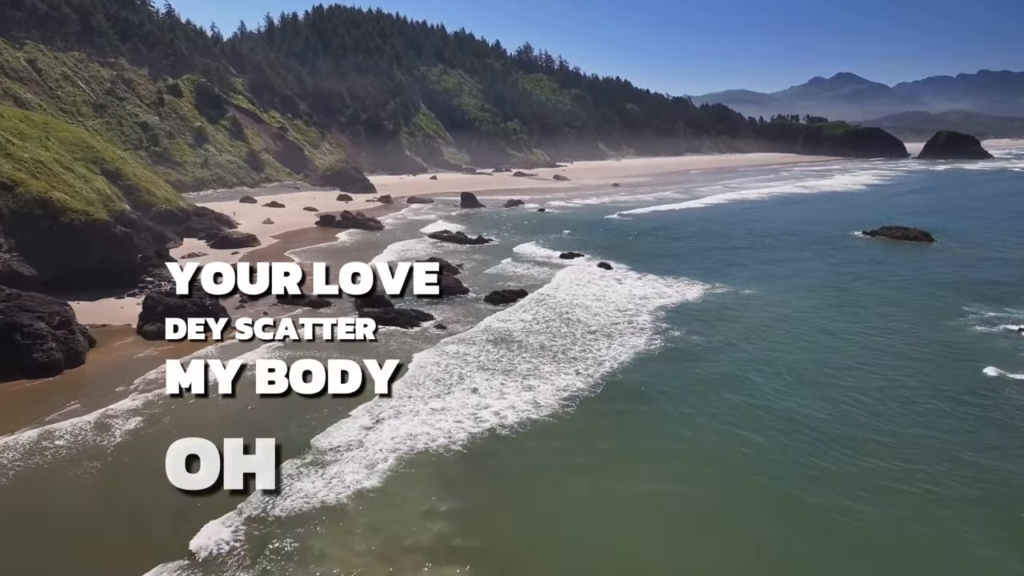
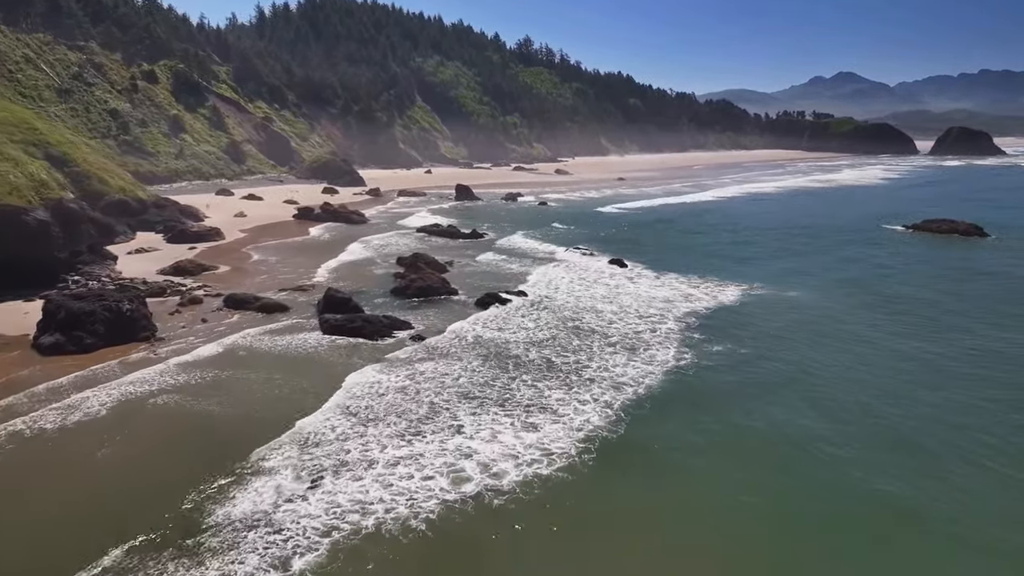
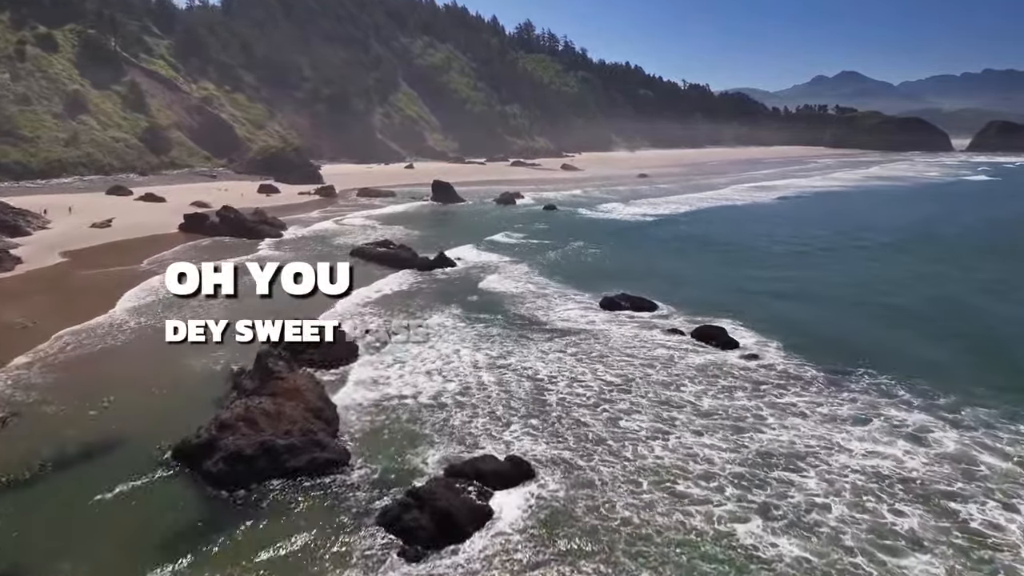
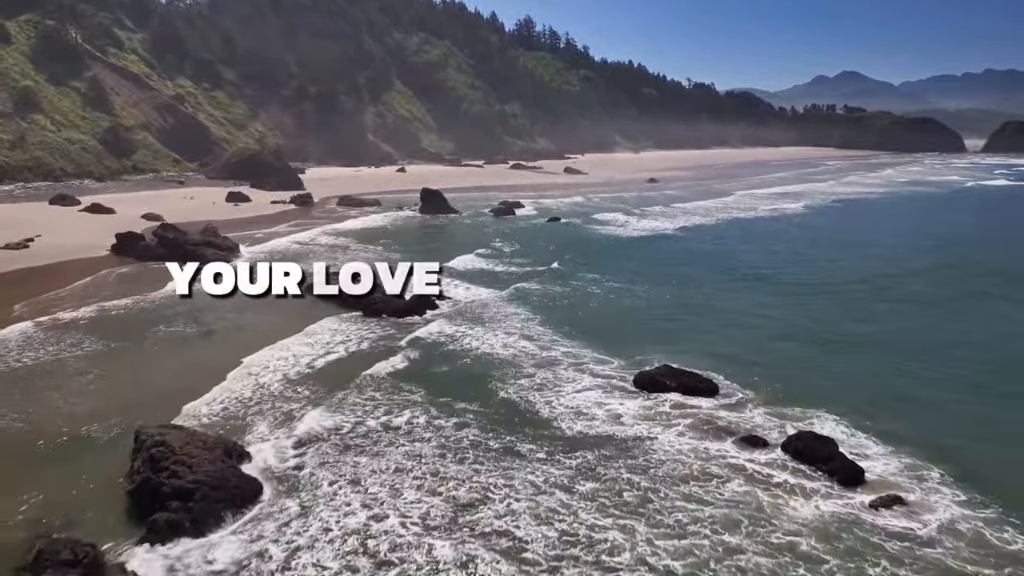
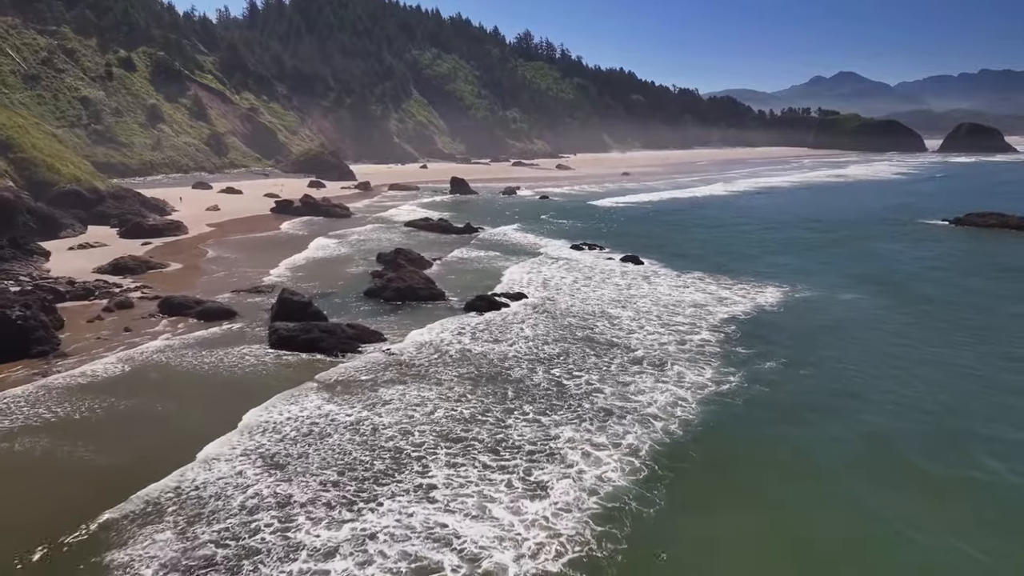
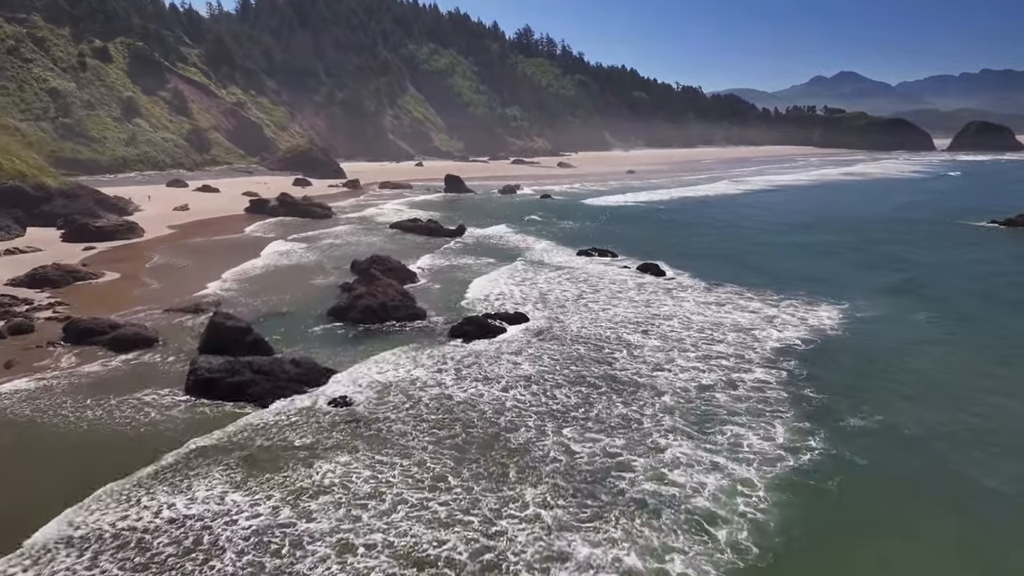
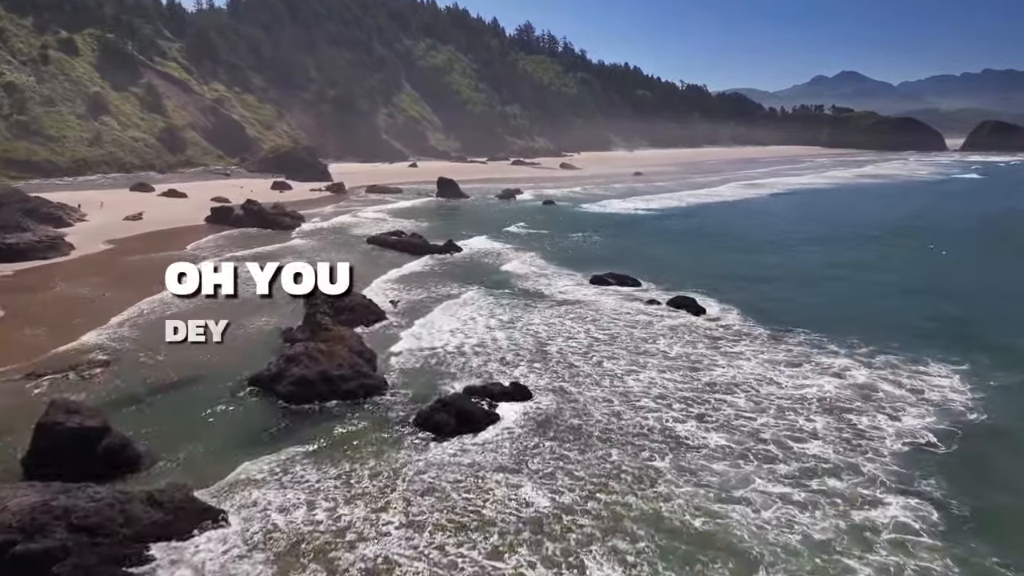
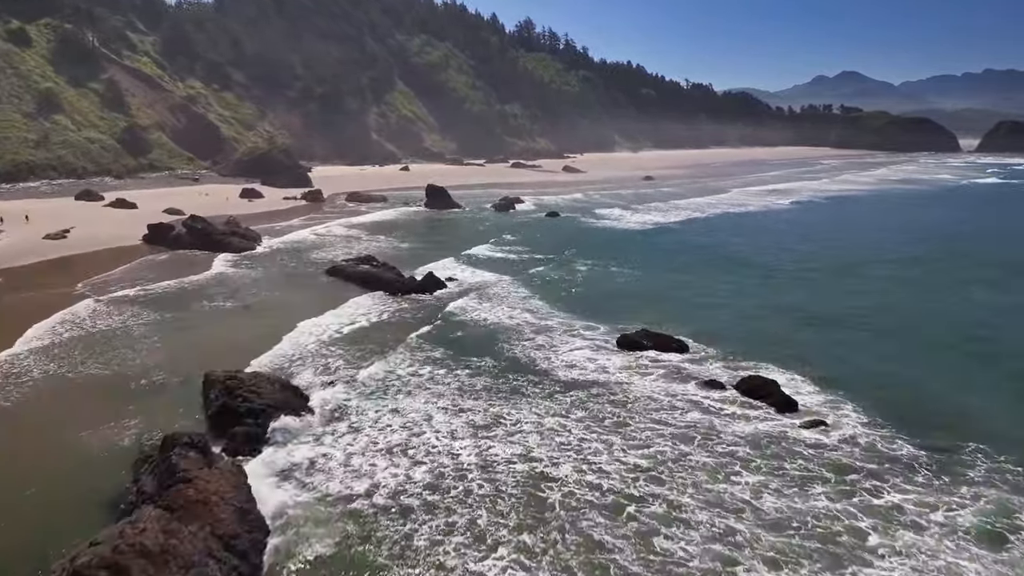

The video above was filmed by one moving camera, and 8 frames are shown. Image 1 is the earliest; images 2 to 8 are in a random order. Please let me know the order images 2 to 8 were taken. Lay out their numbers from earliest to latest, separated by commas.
2, 5, 6, 7, 3, 8, 4
